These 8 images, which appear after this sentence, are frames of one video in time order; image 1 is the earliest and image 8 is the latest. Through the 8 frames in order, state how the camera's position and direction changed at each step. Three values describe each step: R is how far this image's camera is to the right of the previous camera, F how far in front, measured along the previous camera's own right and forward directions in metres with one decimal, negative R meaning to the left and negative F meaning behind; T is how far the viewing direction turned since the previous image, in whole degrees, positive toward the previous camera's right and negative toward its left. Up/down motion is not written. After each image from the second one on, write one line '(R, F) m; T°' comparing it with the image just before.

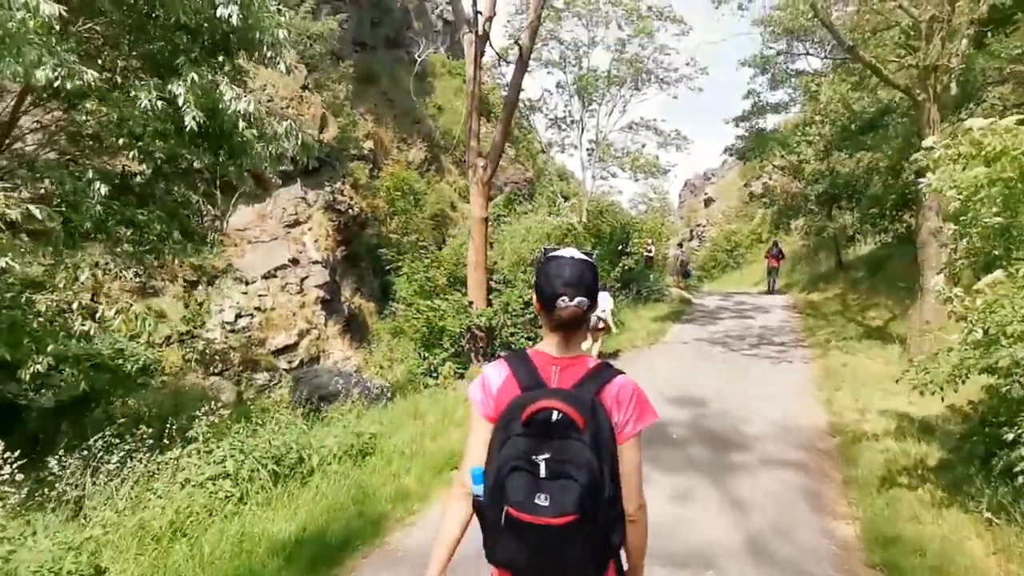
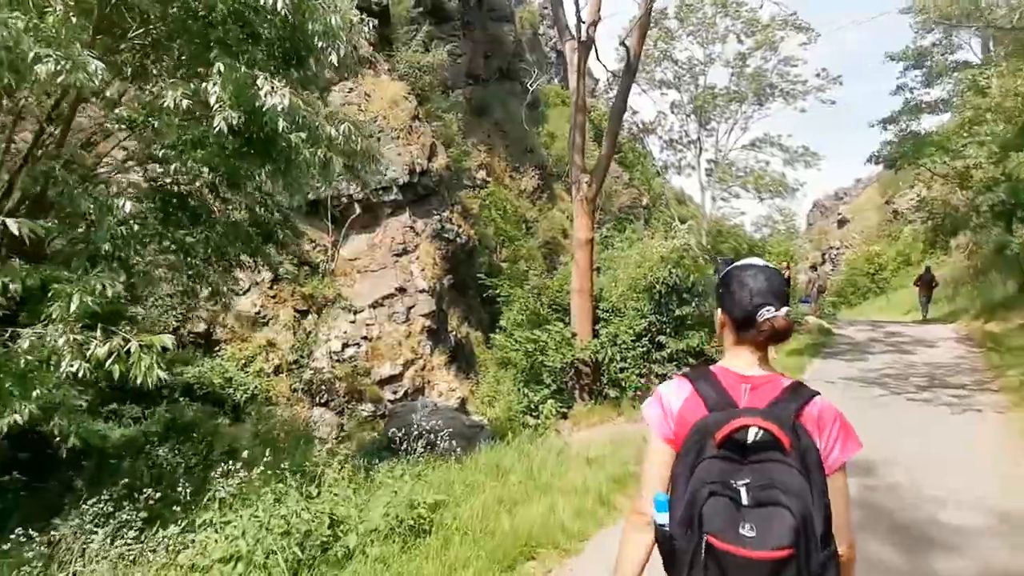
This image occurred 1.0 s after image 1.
(+0.1, +0.8) m; -10°
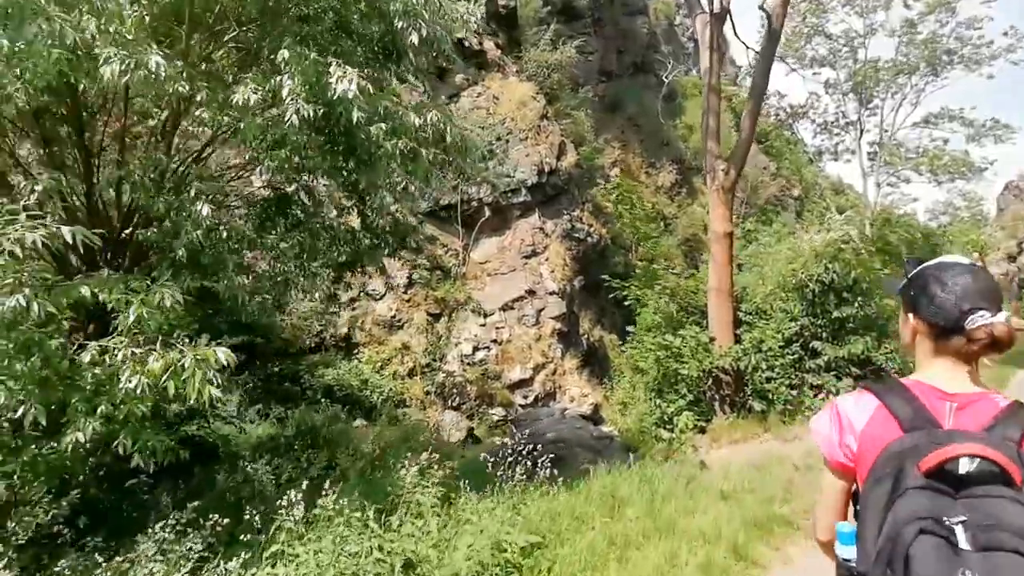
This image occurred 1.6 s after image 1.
(+0.1, +0.5) m; -12°
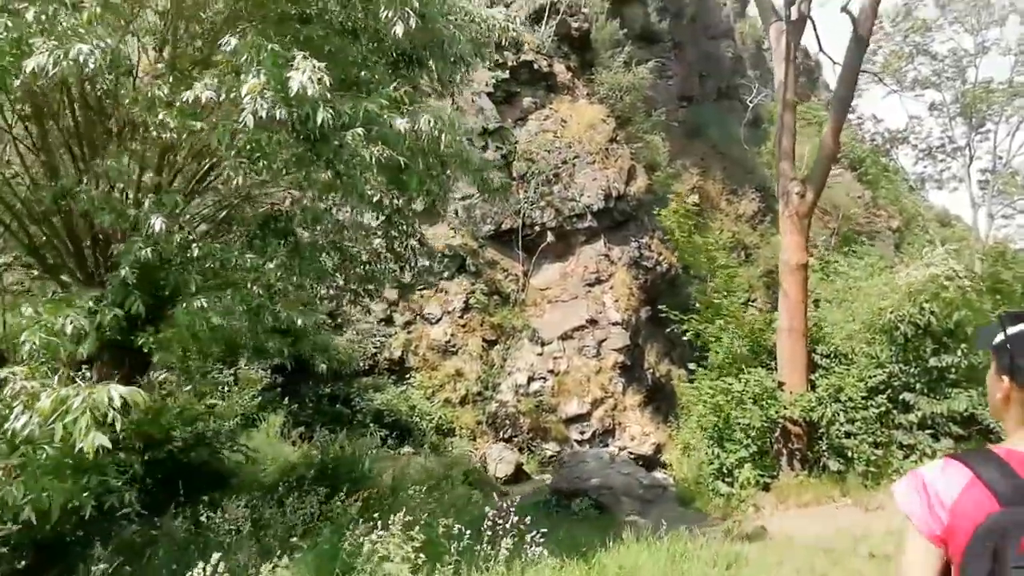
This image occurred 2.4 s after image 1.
(+0.3, +0.5) m; -7°
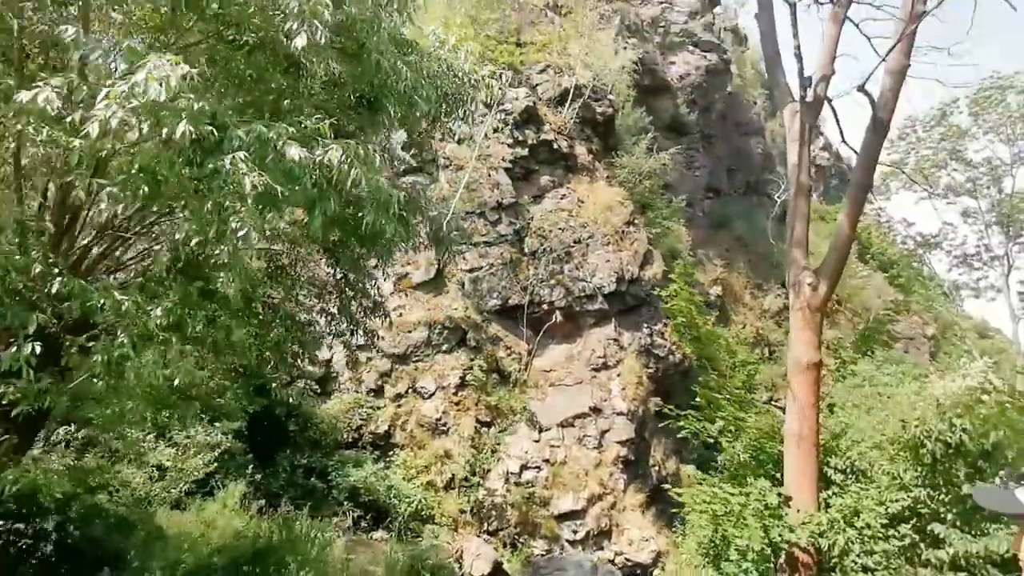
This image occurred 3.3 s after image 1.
(+0.4, +0.5) m; -3°
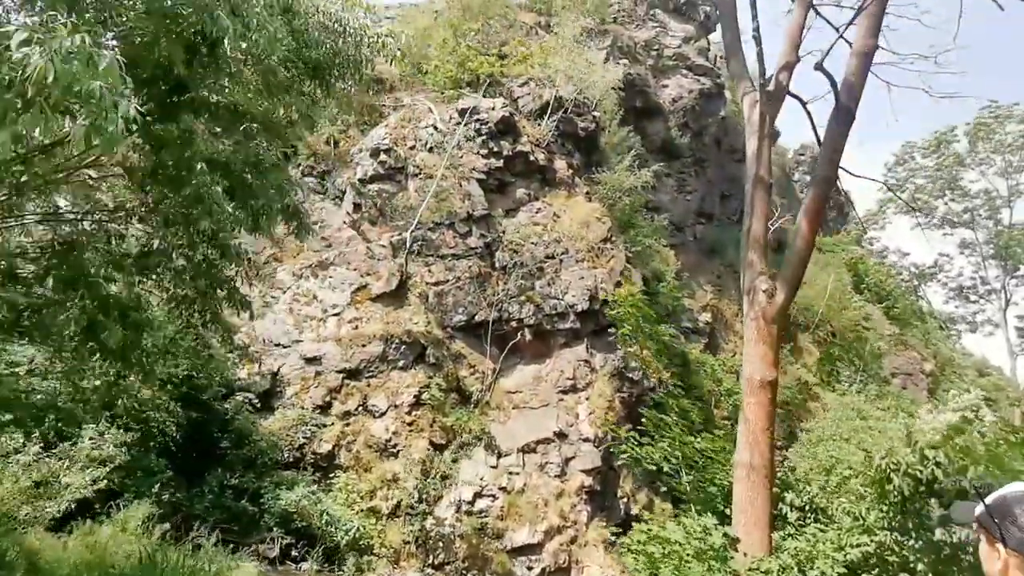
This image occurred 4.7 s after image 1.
(+0.6, +0.7) m; 0°
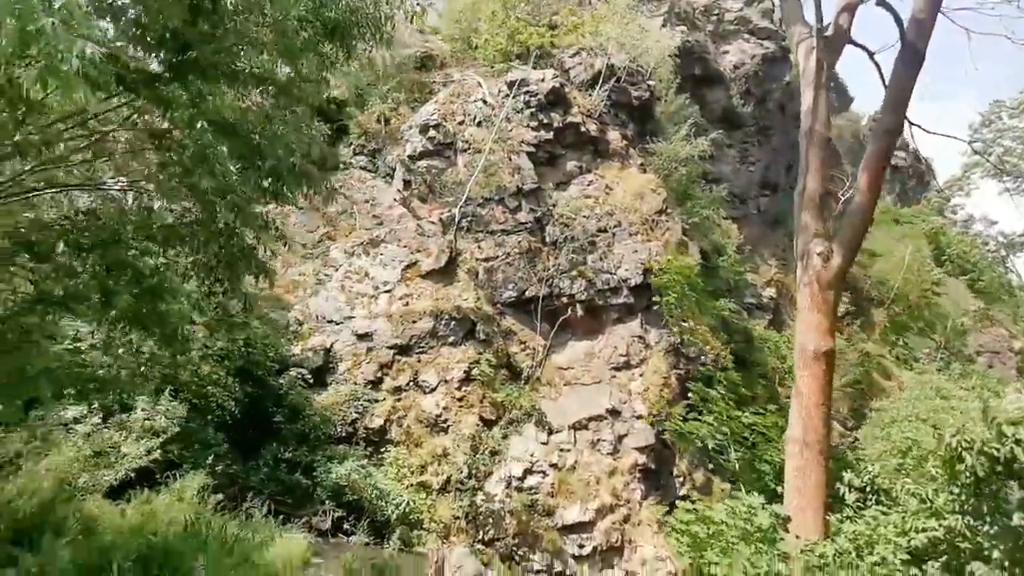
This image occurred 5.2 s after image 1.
(+0.2, +0.2) m; -6°
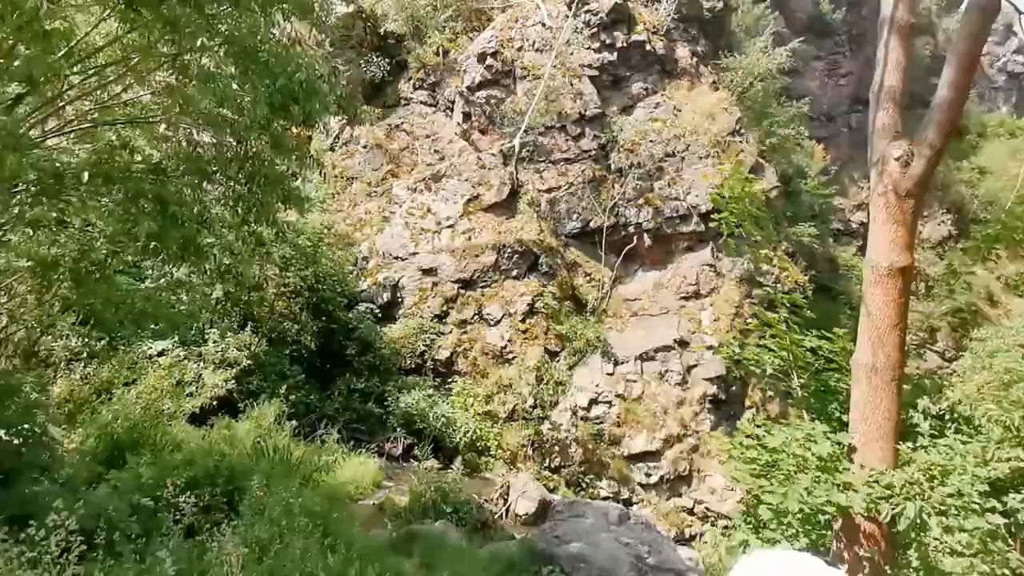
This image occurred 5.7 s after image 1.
(+0.2, +0.2) m; -7°
